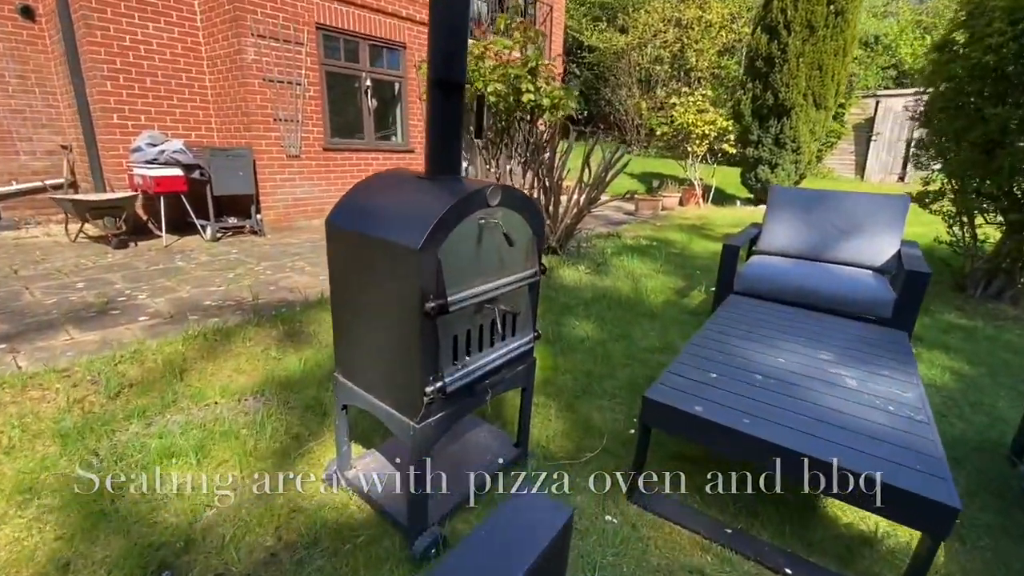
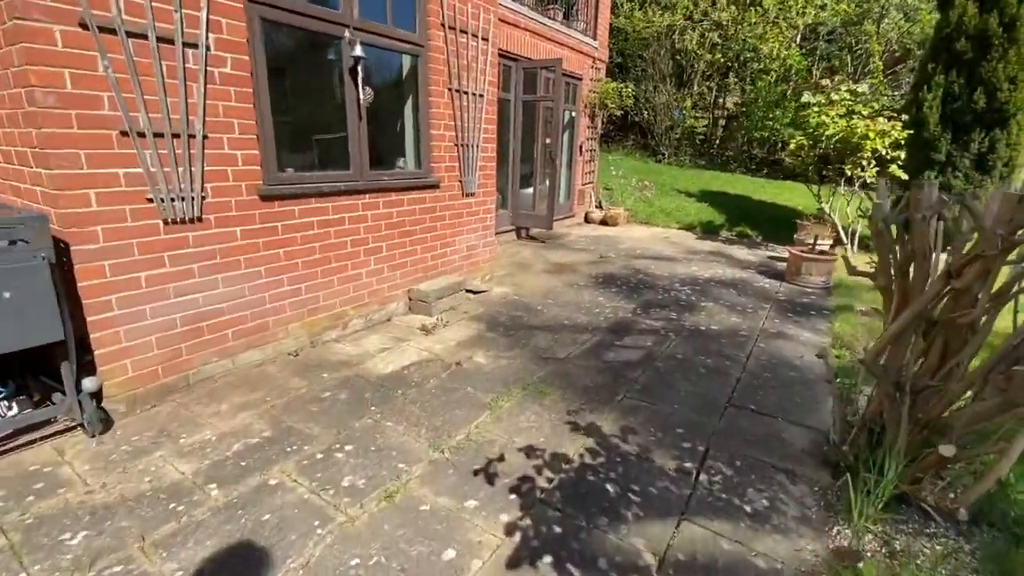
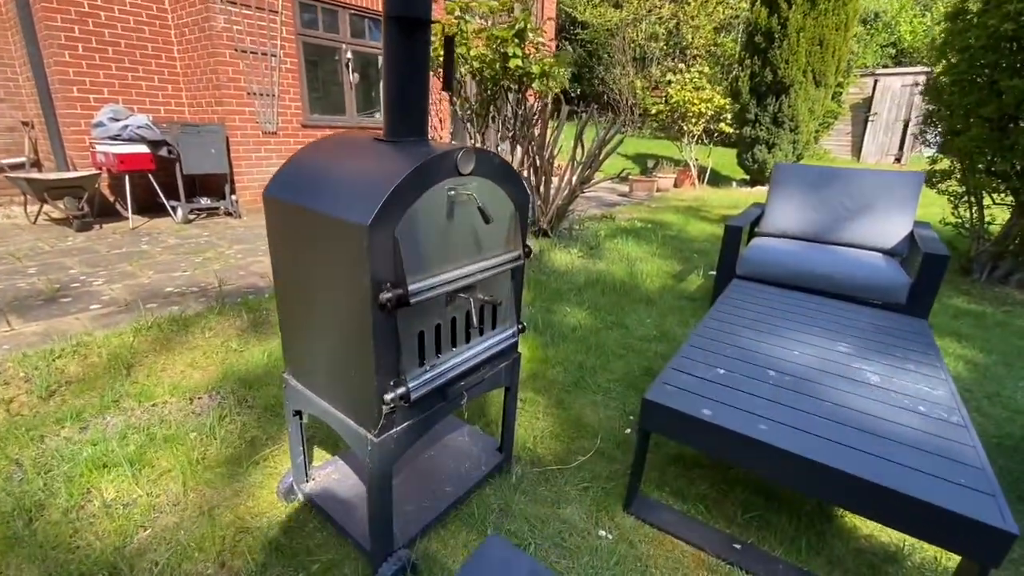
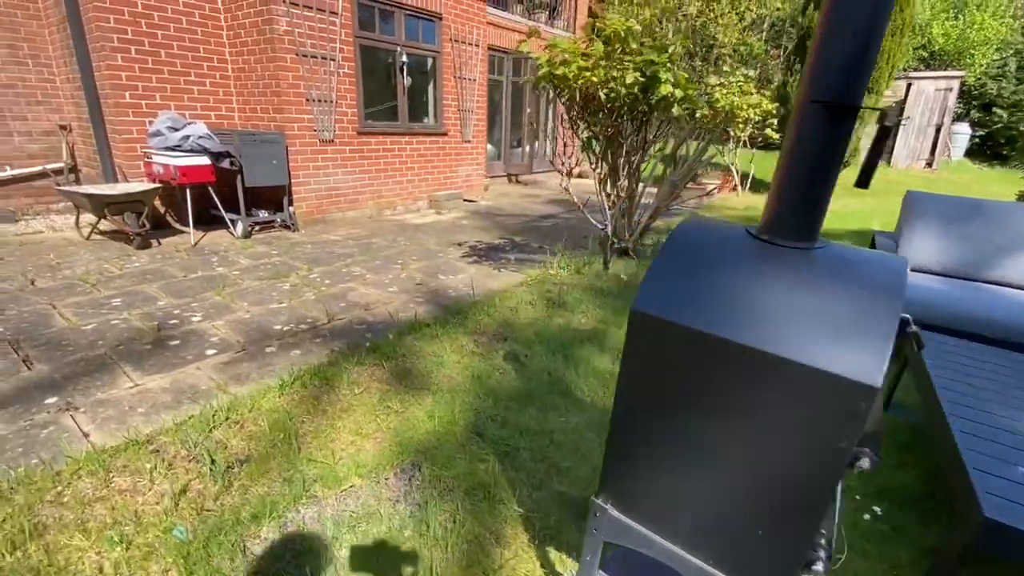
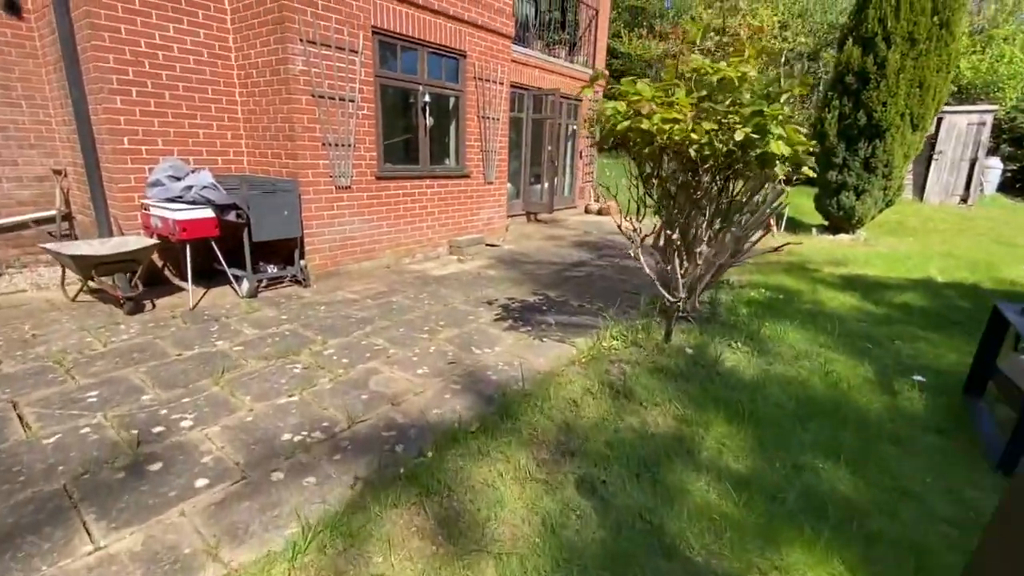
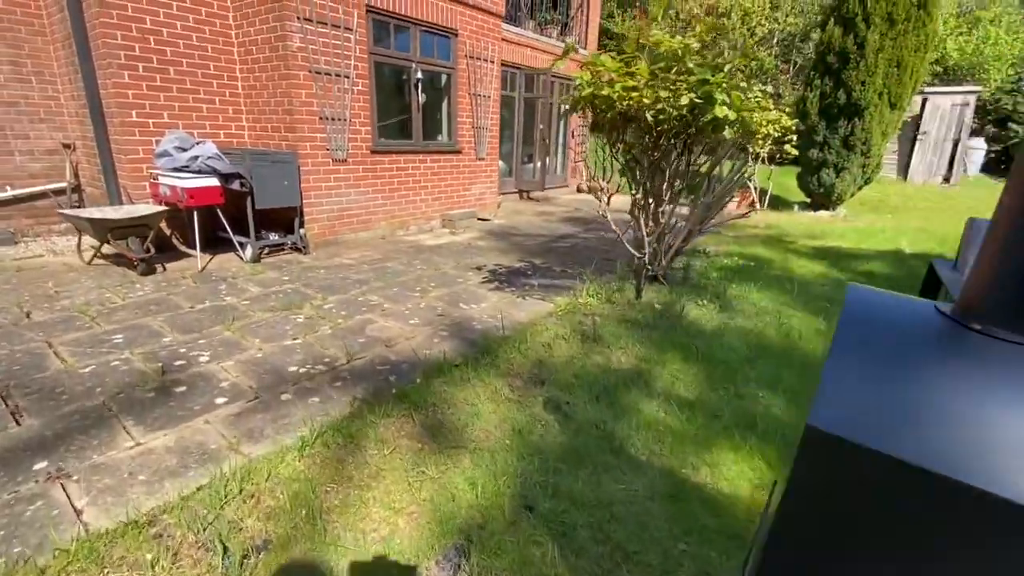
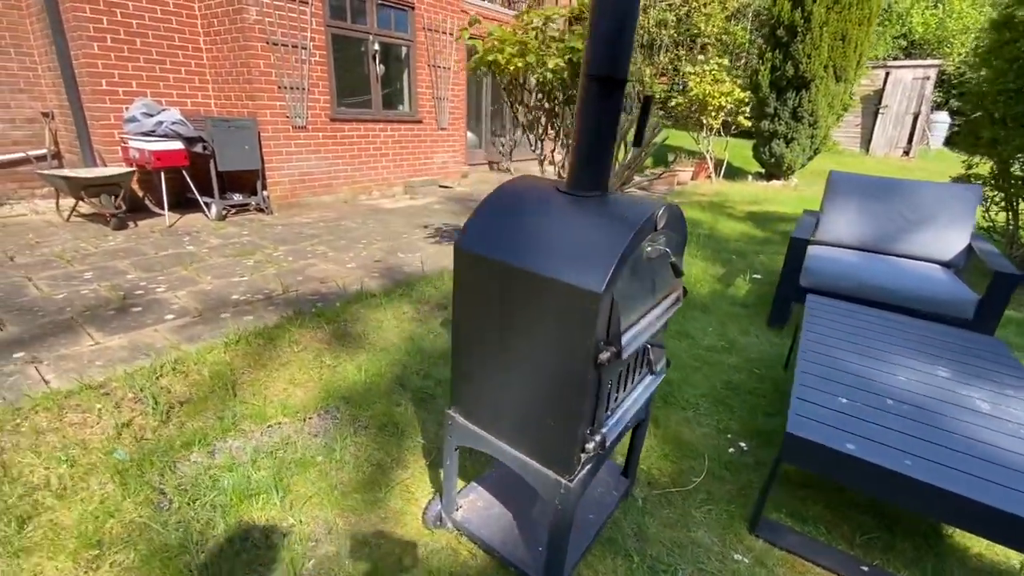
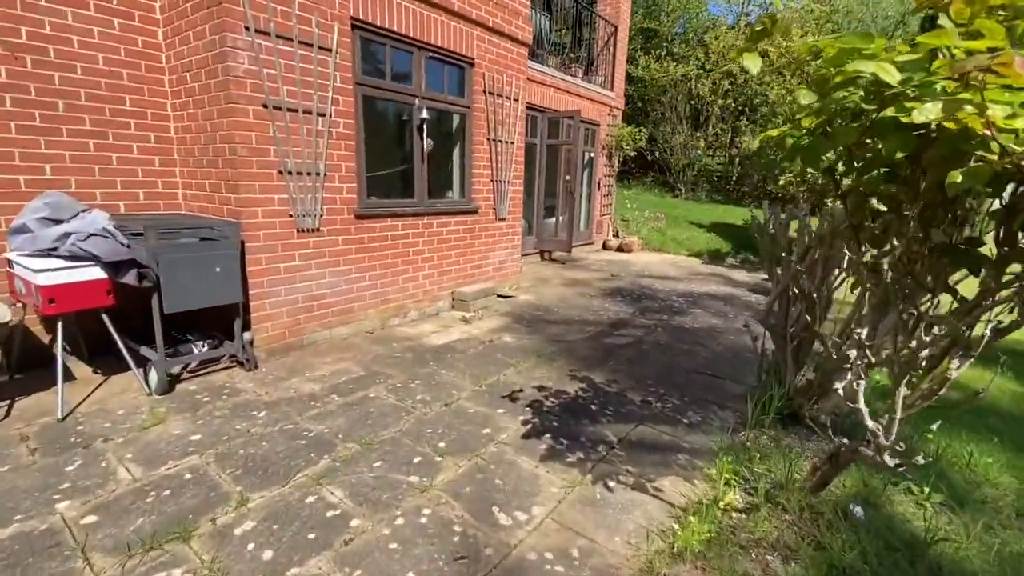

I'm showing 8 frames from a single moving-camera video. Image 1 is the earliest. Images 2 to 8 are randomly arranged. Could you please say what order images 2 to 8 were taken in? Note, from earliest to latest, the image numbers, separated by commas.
3, 7, 4, 6, 5, 8, 2
